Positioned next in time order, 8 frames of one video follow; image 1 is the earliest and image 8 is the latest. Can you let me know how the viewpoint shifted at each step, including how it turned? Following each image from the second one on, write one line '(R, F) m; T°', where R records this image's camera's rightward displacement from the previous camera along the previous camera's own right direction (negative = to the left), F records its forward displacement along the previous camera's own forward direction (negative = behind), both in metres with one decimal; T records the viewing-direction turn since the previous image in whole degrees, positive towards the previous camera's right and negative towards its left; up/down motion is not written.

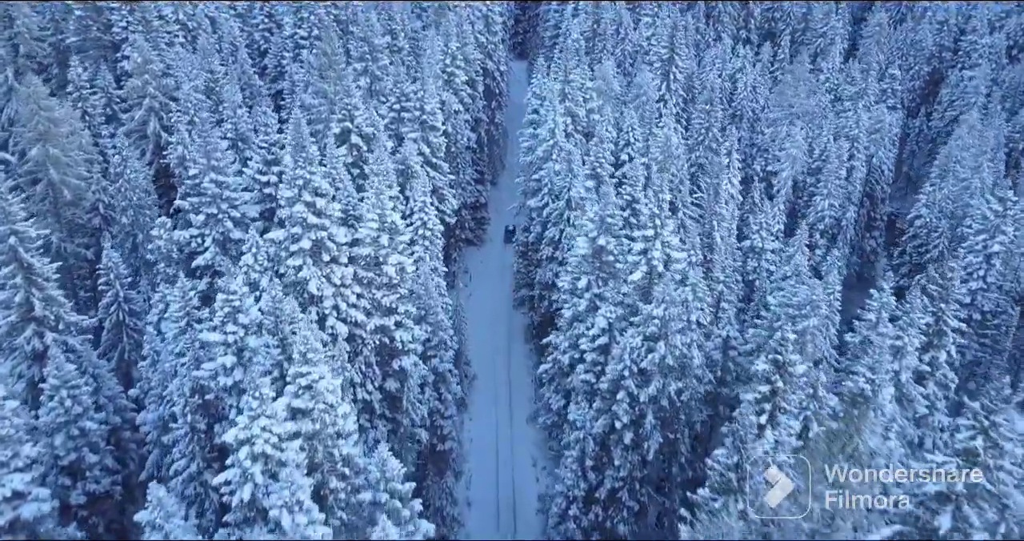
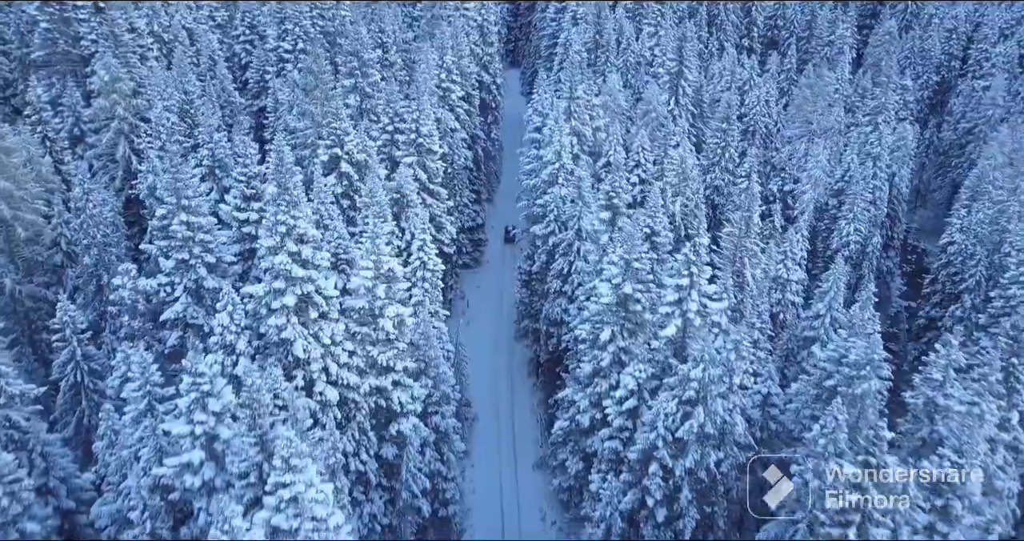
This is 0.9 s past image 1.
(-0.9, +3.4) m; +1°
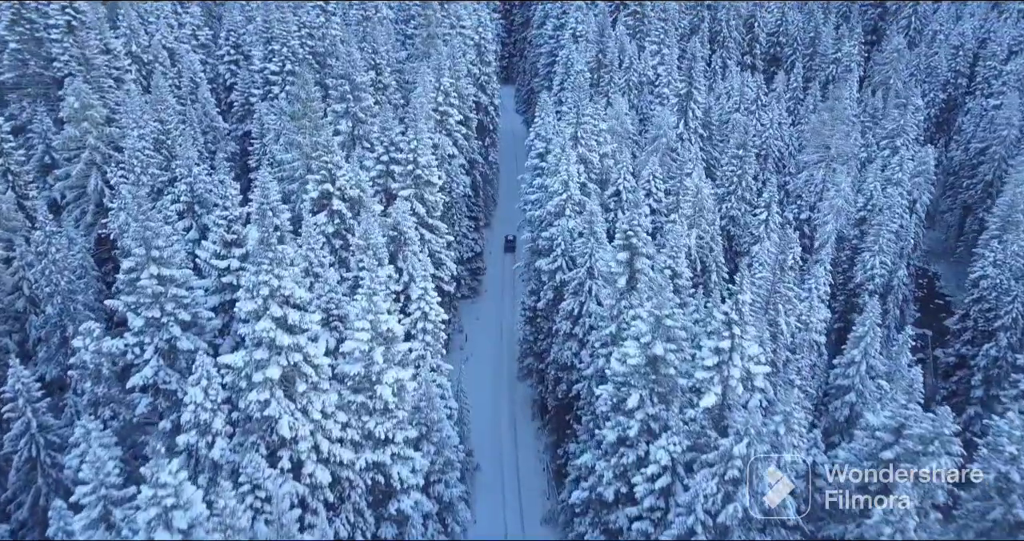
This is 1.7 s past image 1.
(-0.7, +2.8) m; +1°
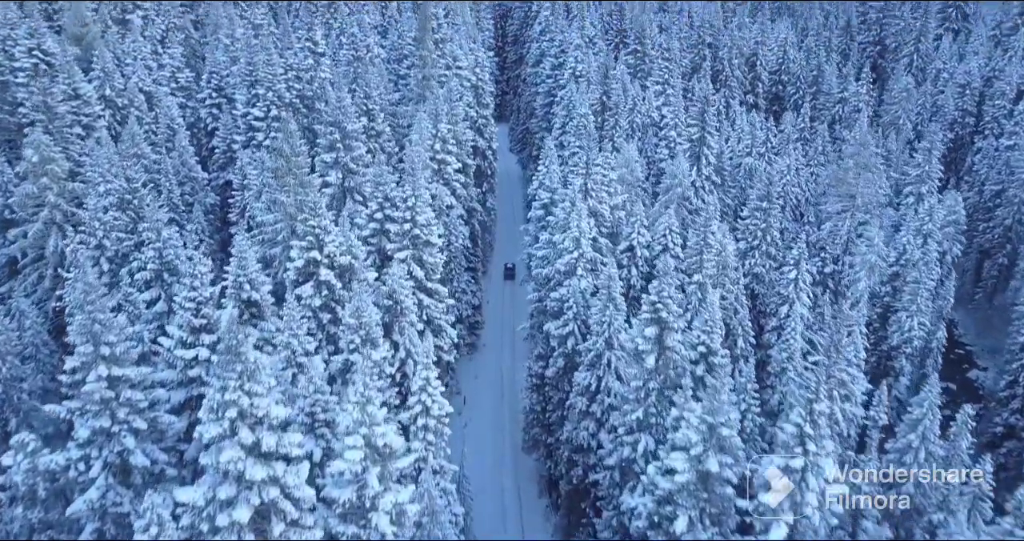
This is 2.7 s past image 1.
(-0.8, +3.5) m; +1°
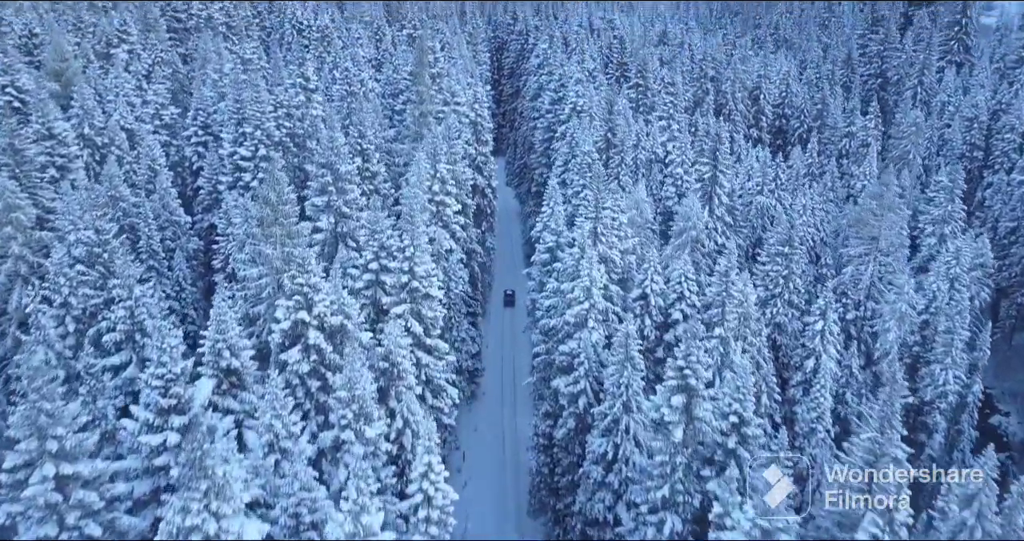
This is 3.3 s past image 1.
(-0.6, +2.6) m; +1°
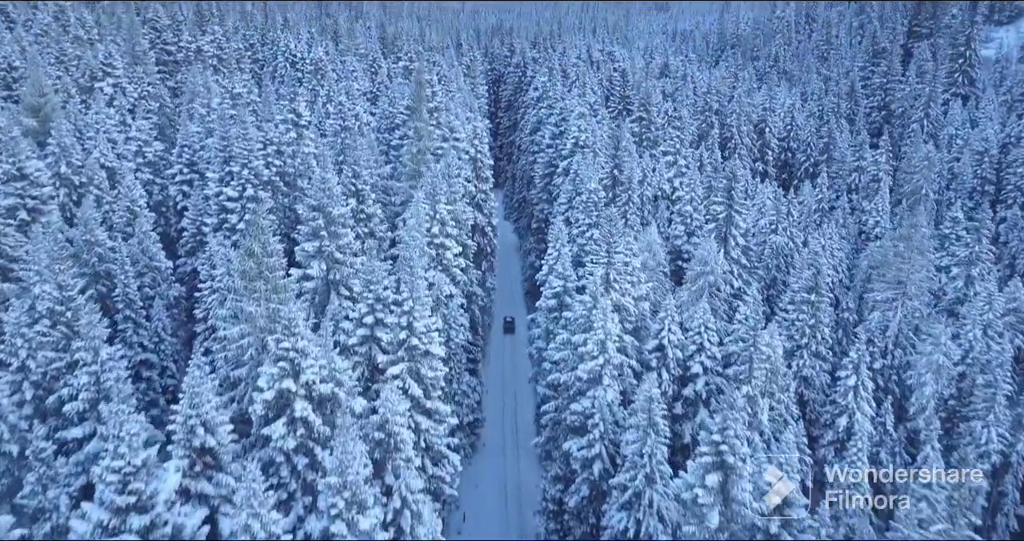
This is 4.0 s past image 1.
(-0.5, +2.6) m; 0°
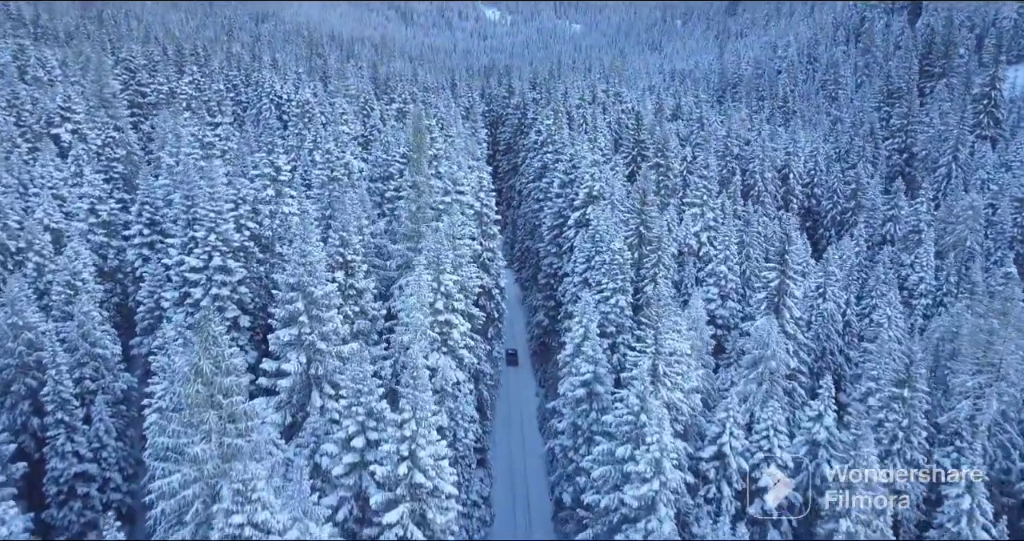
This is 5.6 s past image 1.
(-1.2, +6.1) m; +1°
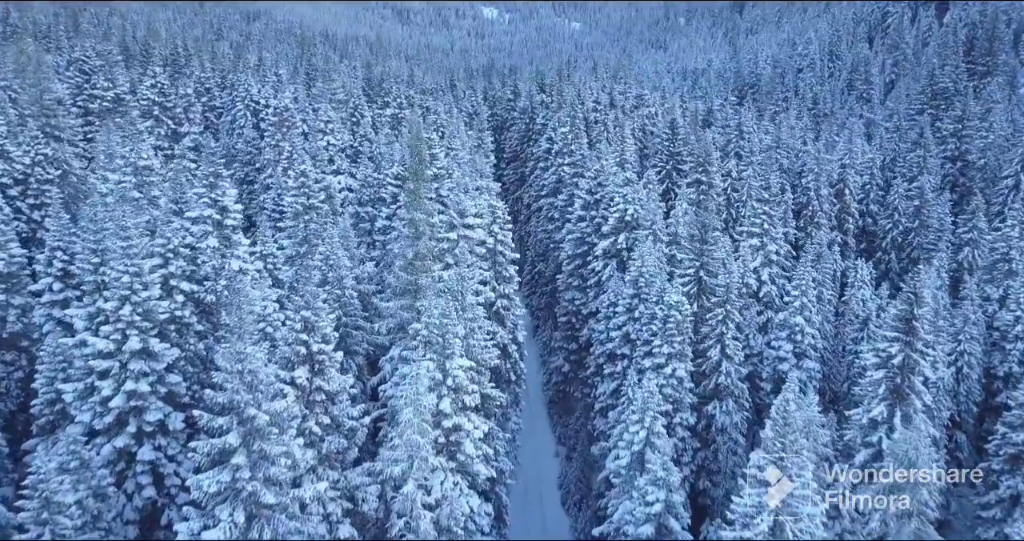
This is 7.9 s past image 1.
(-1.2, +9.1) m; 0°
